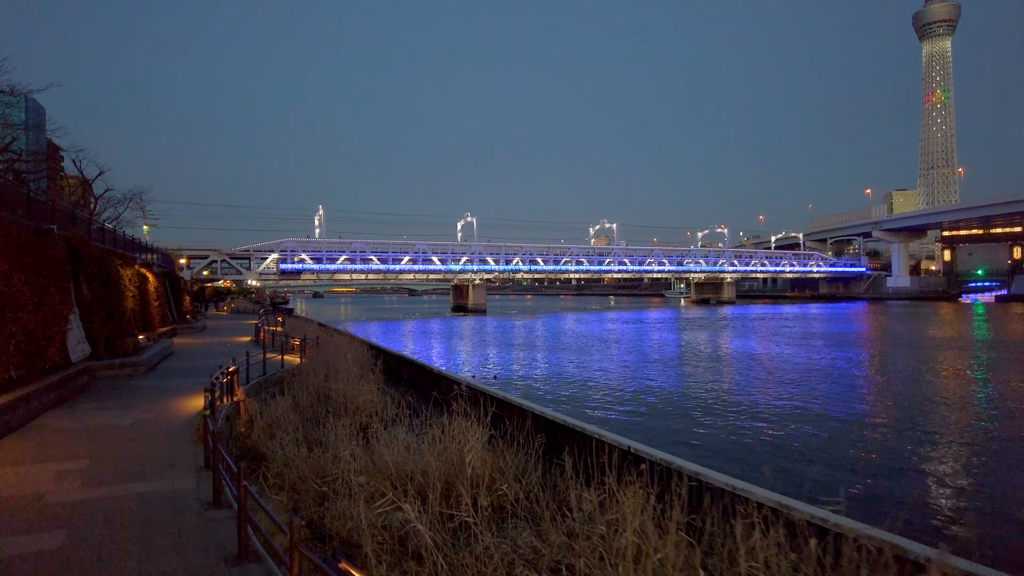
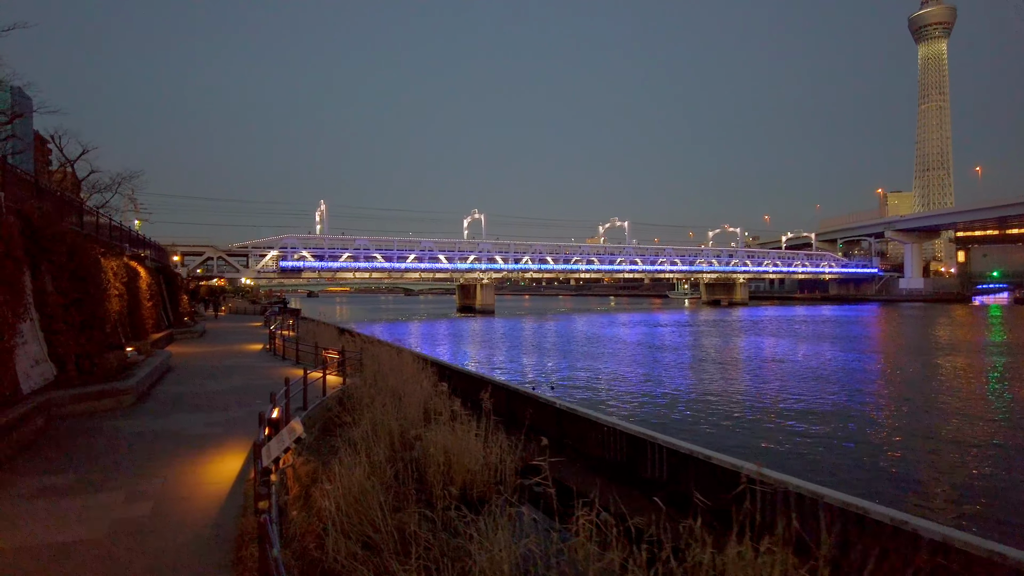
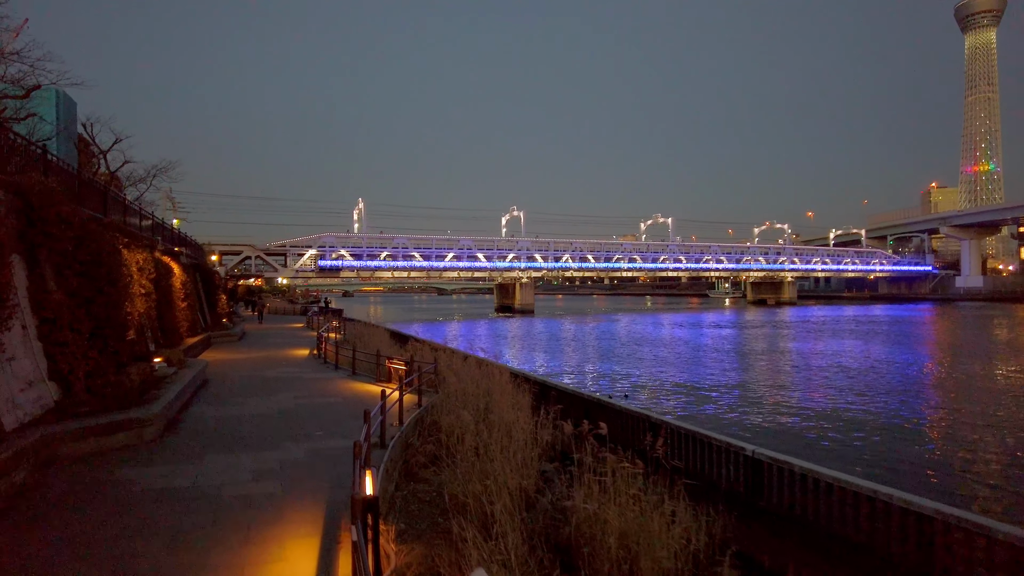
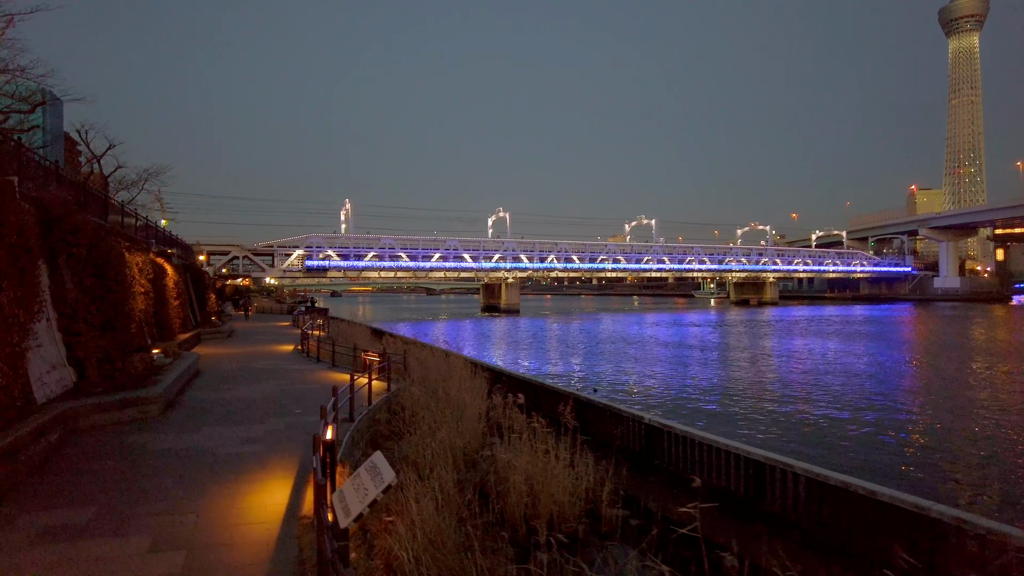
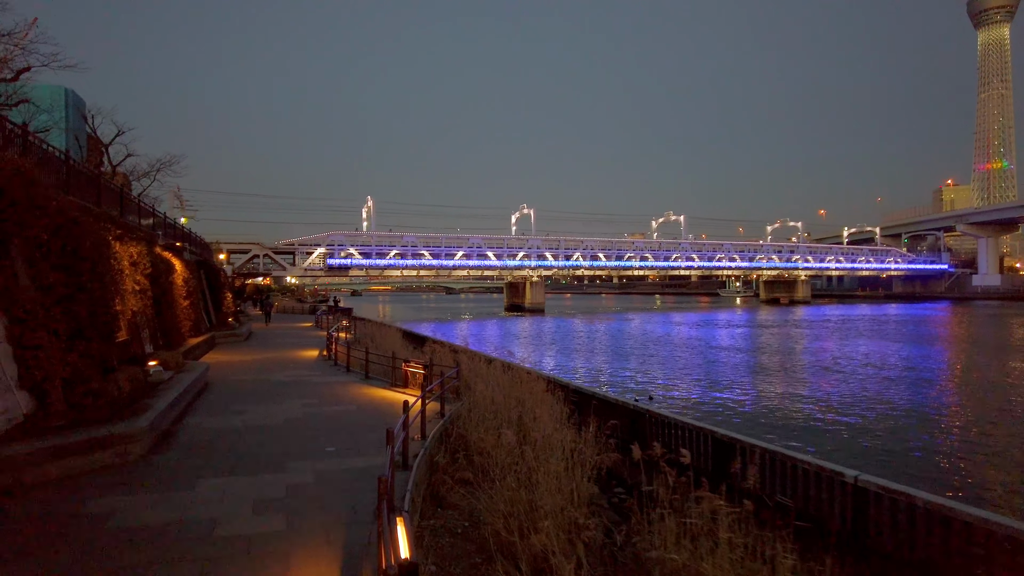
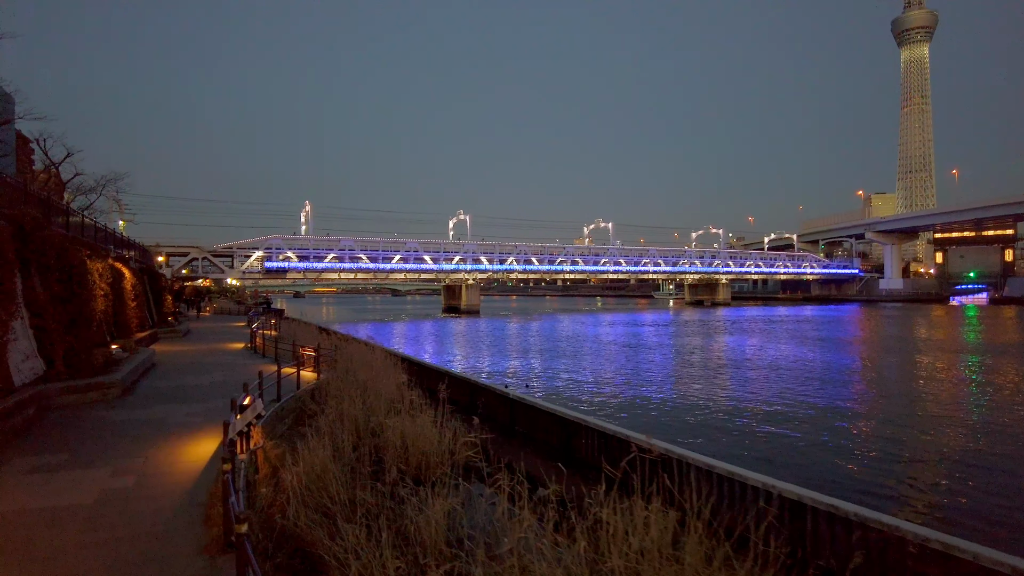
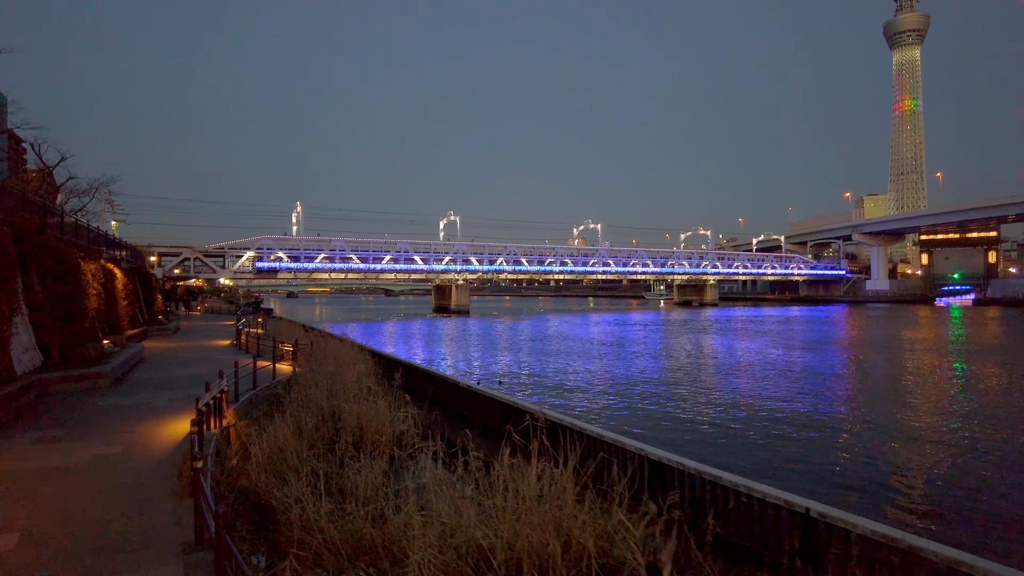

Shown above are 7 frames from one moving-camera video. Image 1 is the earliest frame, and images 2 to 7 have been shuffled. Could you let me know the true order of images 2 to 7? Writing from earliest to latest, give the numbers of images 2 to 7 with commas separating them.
7, 6, 2, 4, 3, 5
